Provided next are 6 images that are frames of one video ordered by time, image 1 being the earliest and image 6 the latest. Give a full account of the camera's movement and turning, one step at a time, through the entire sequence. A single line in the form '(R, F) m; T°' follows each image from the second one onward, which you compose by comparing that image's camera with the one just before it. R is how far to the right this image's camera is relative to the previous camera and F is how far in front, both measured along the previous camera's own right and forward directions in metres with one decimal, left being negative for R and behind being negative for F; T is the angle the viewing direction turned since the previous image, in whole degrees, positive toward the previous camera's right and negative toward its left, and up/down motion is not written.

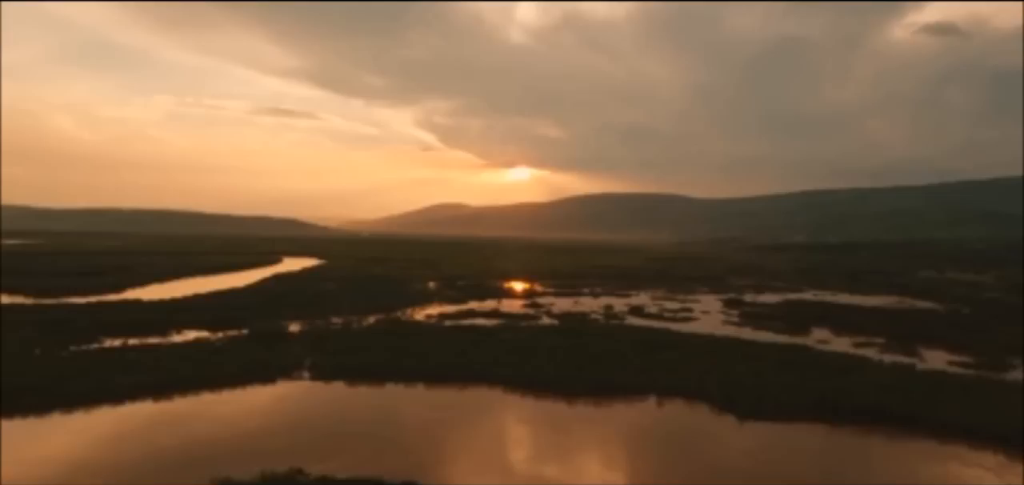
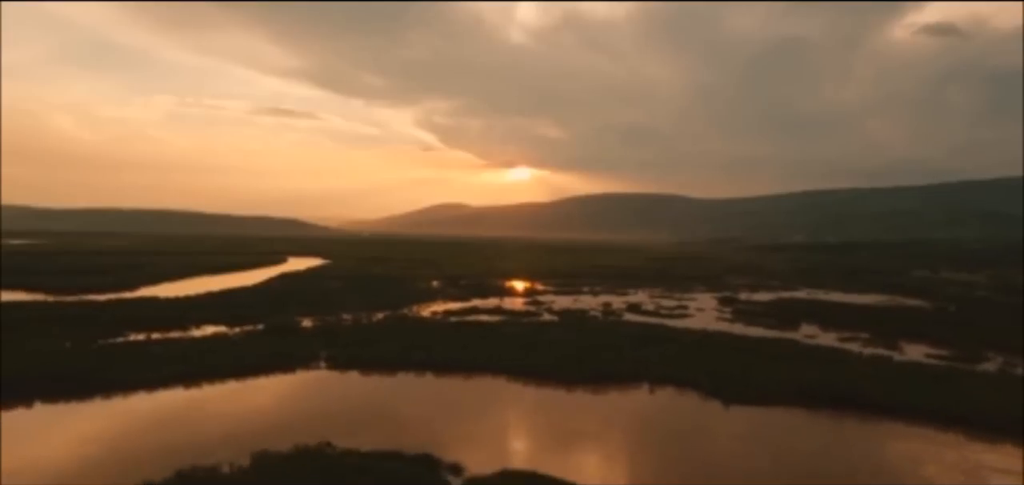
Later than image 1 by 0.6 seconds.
(-0.1, -1.6) m; 0°
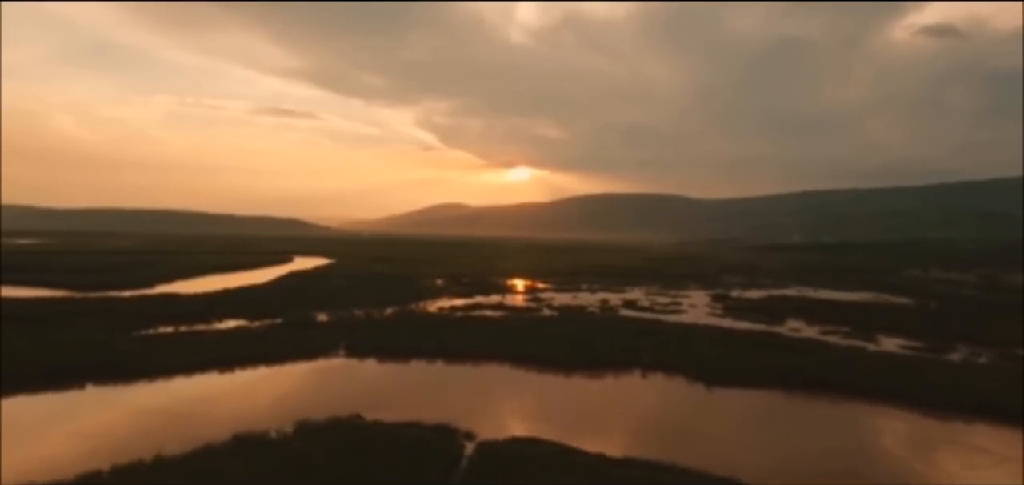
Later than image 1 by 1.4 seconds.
(-0.1, -2.2) m; 0°
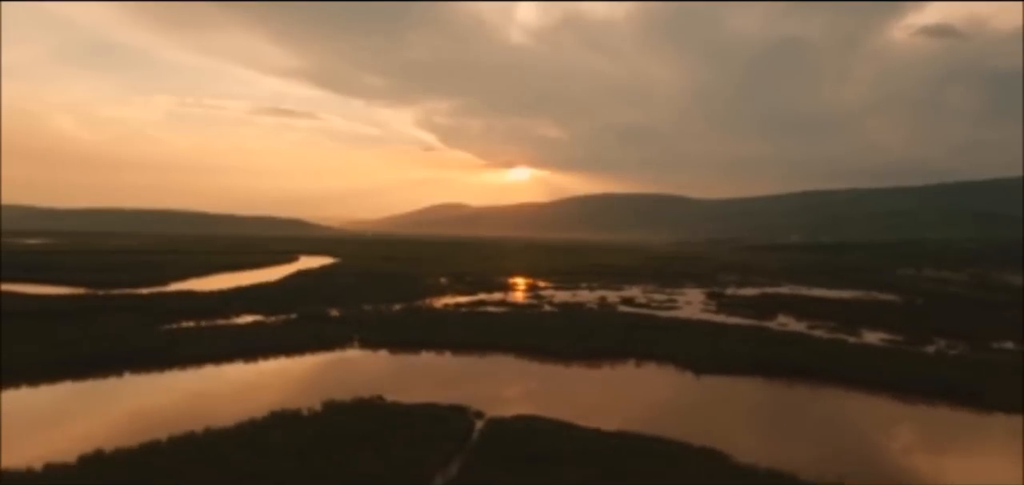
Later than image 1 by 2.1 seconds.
(-0.1, -1.8) m; 0°
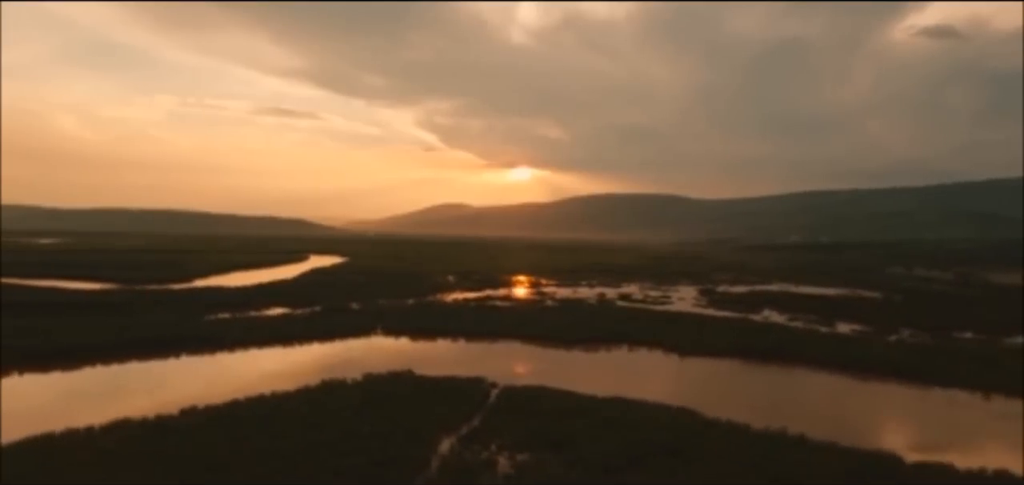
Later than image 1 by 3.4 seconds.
(-0.2, -3.4) m; 0°
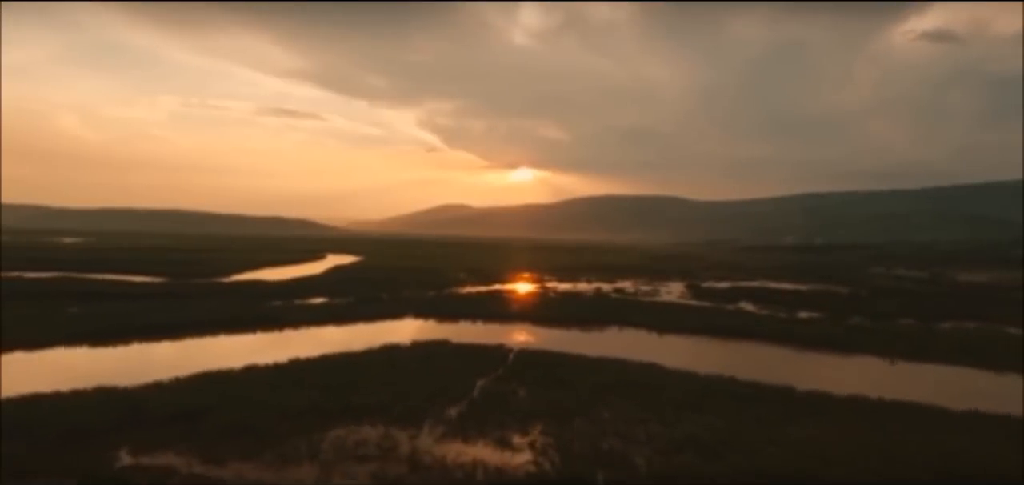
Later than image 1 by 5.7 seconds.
(-0.4, -6.4) m; 0°
